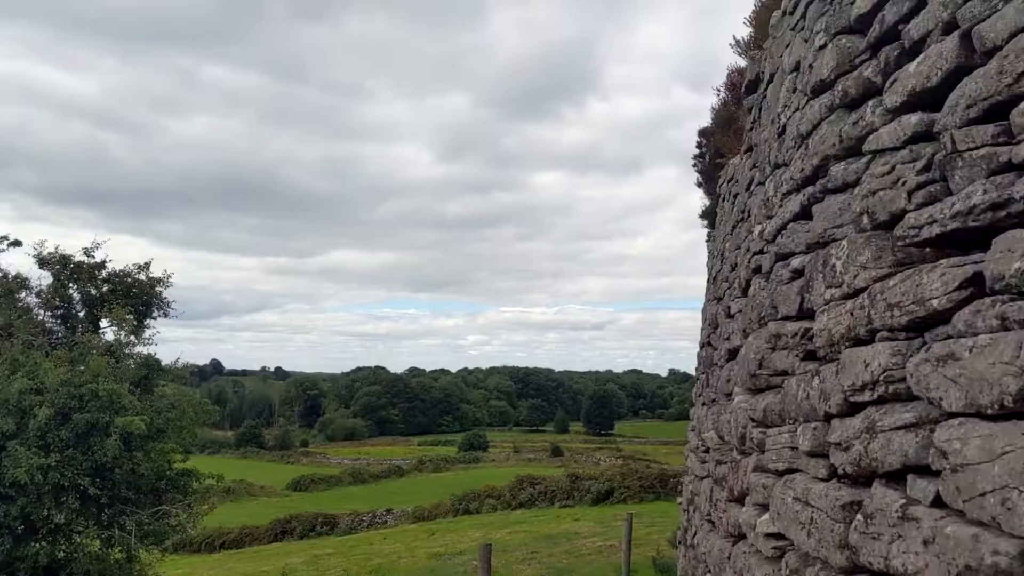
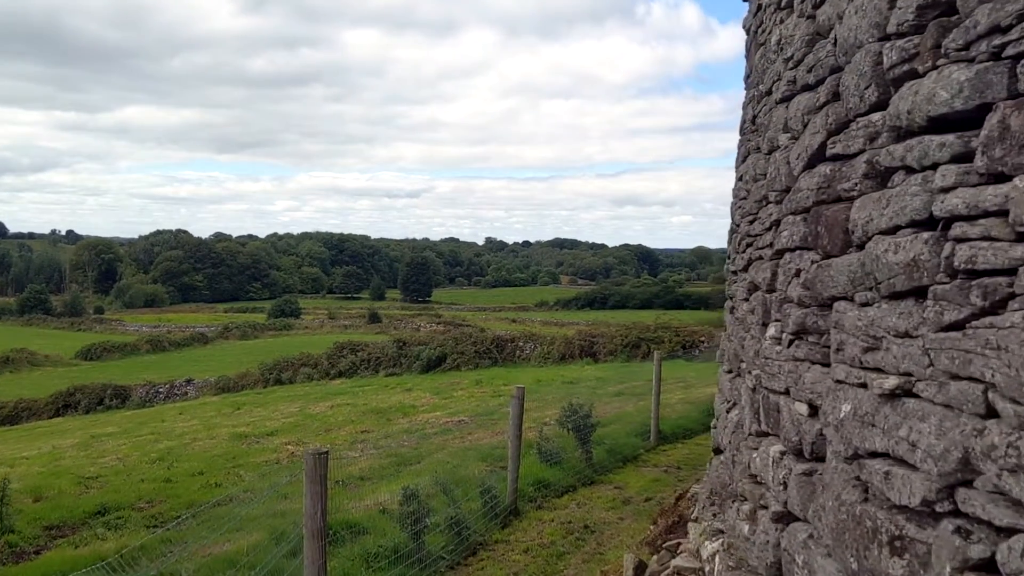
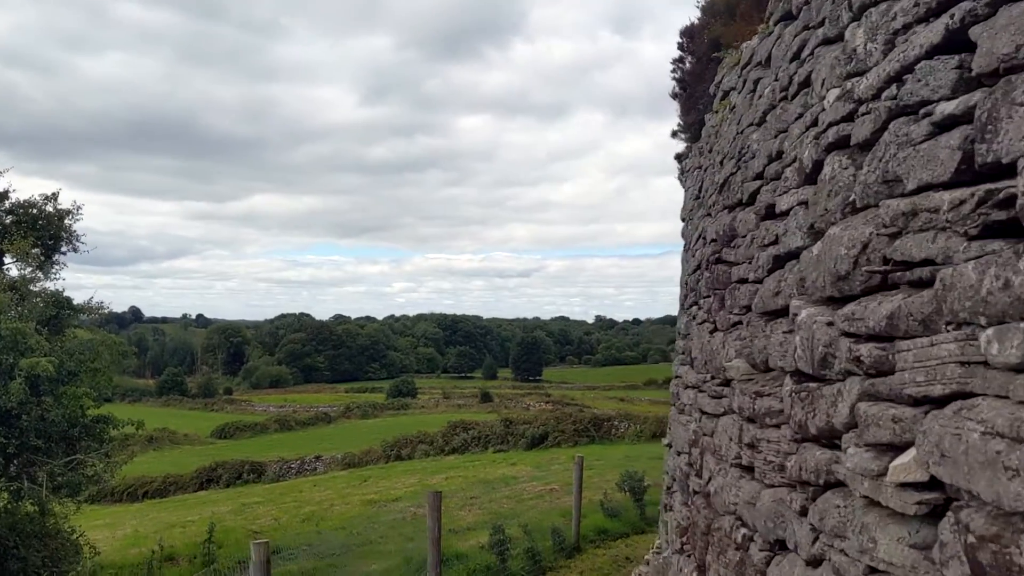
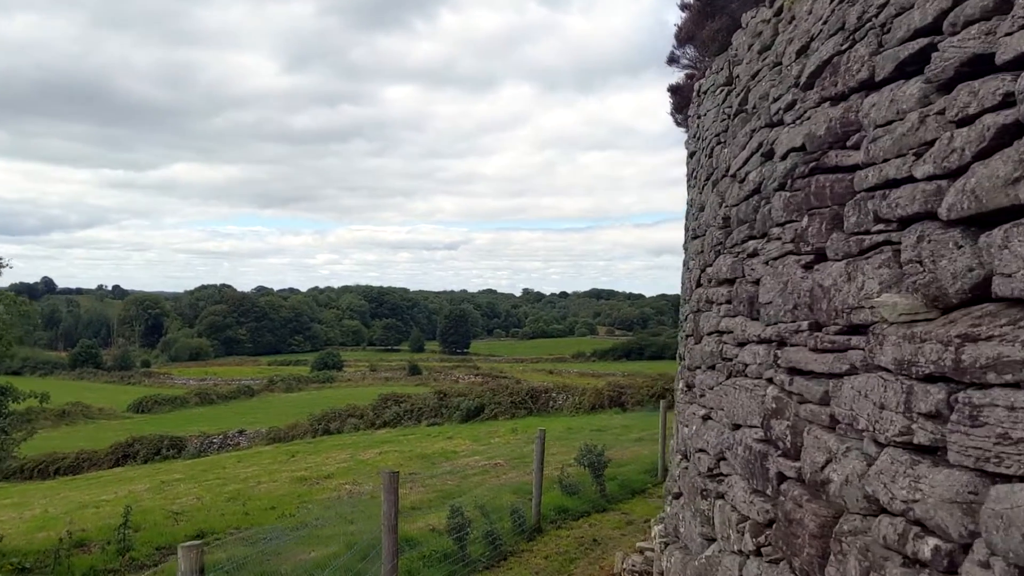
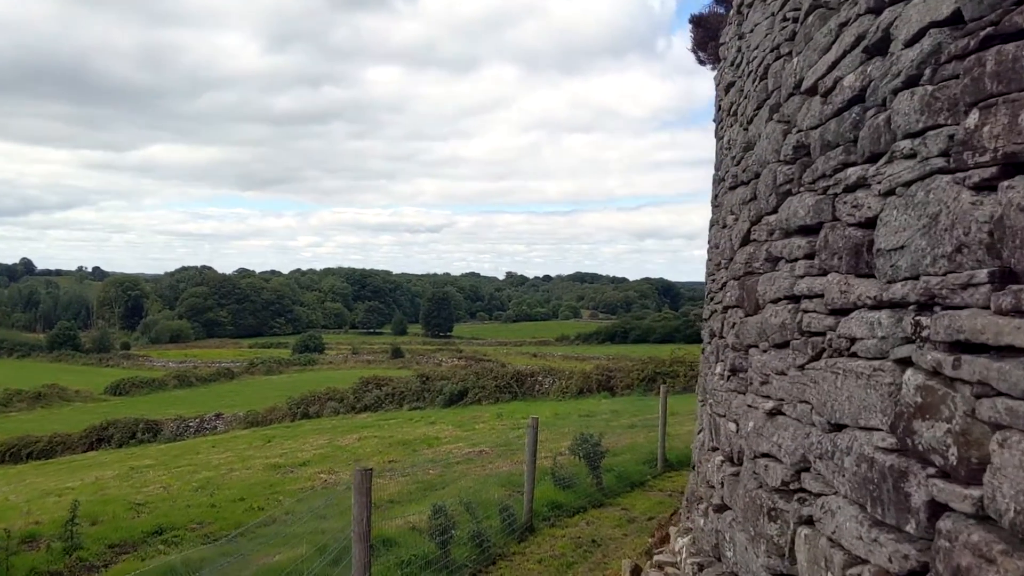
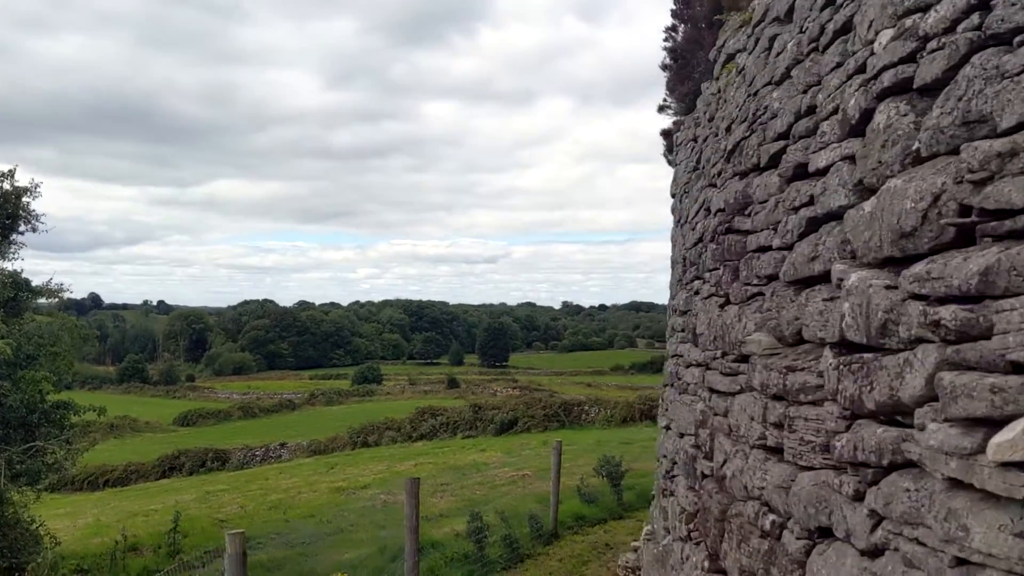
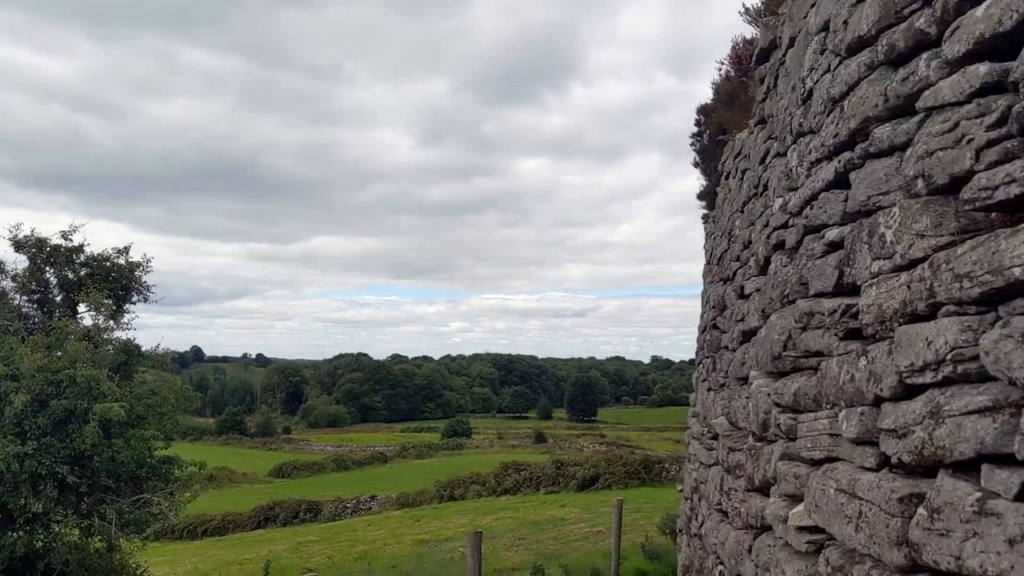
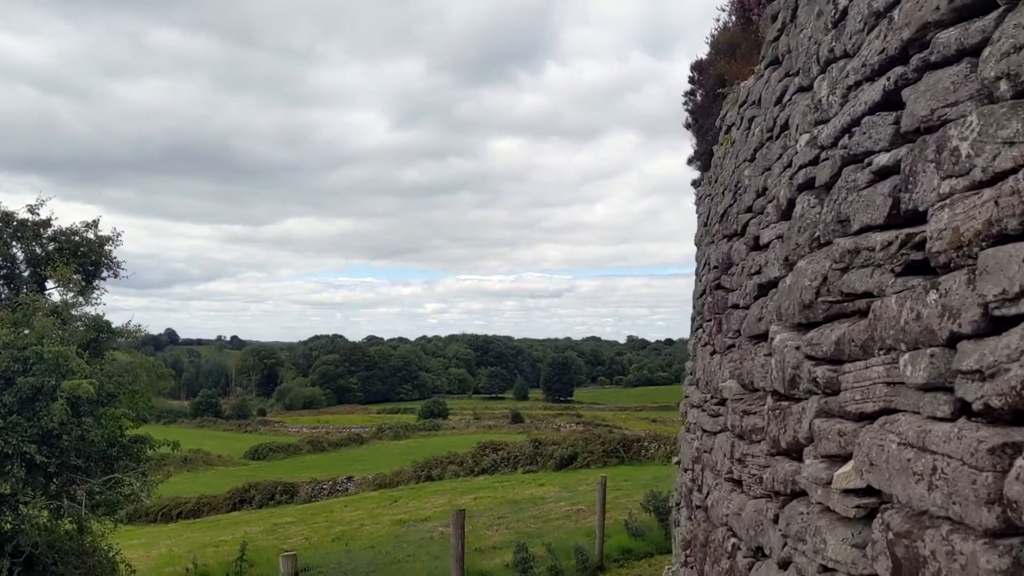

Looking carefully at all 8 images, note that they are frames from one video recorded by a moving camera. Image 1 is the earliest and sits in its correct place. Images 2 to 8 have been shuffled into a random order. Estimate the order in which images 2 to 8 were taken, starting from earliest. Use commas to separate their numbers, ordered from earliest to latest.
7, 8, 3, 6, 4, 5, 2
